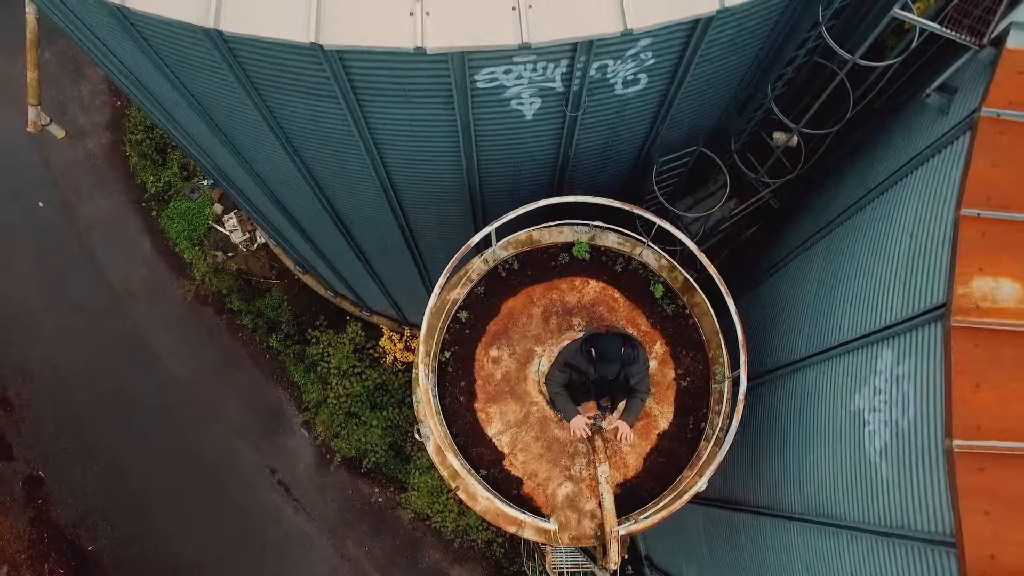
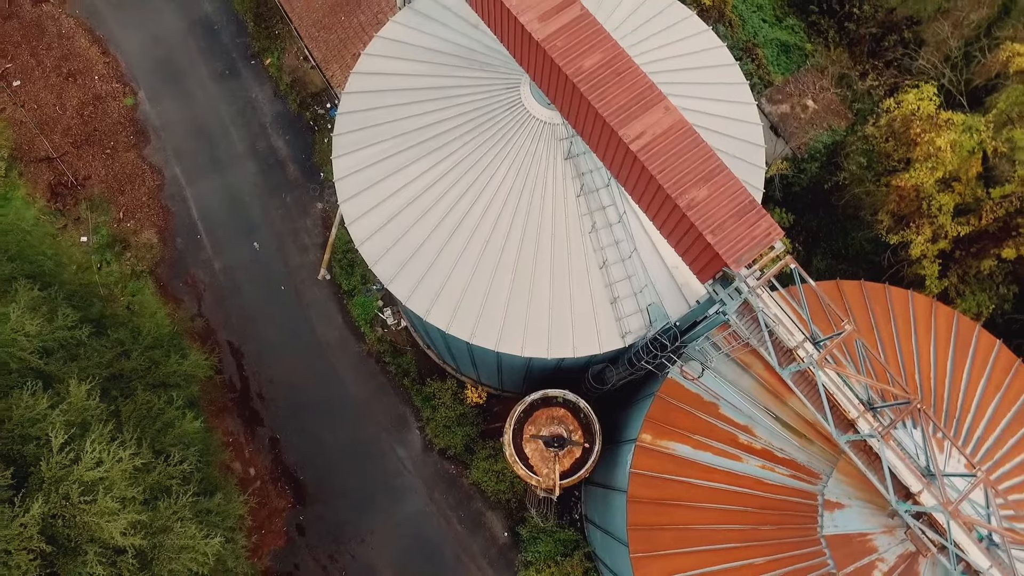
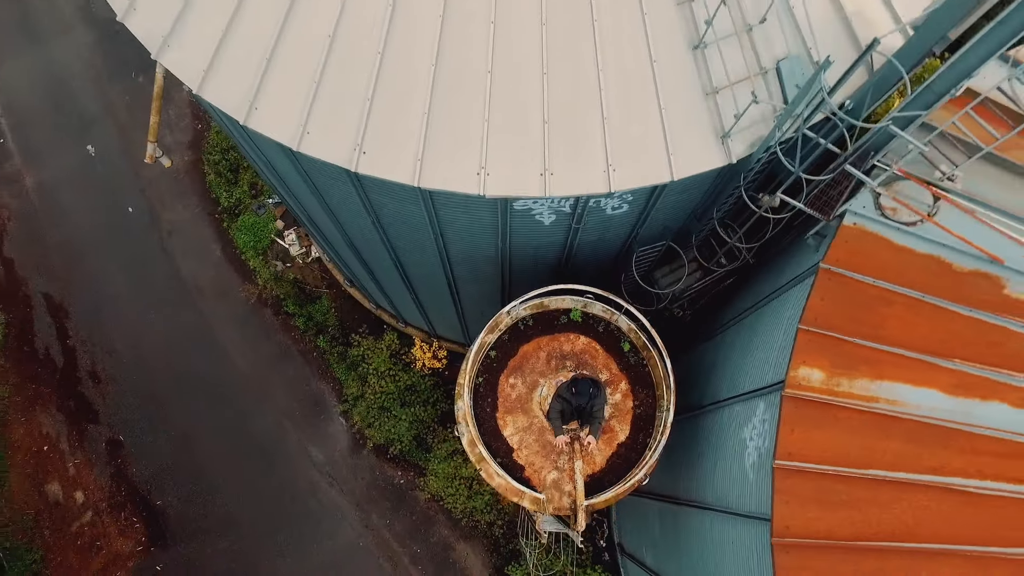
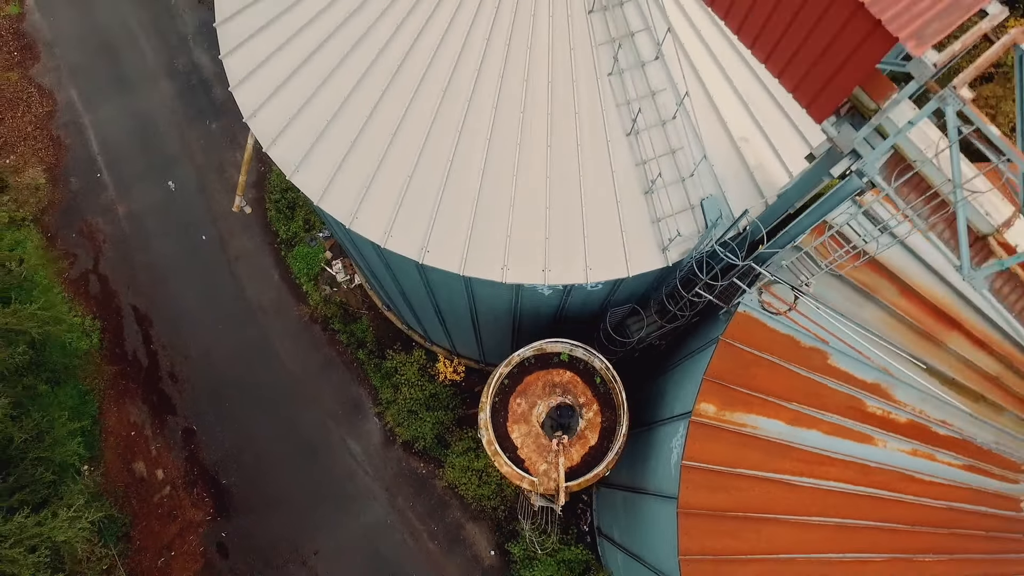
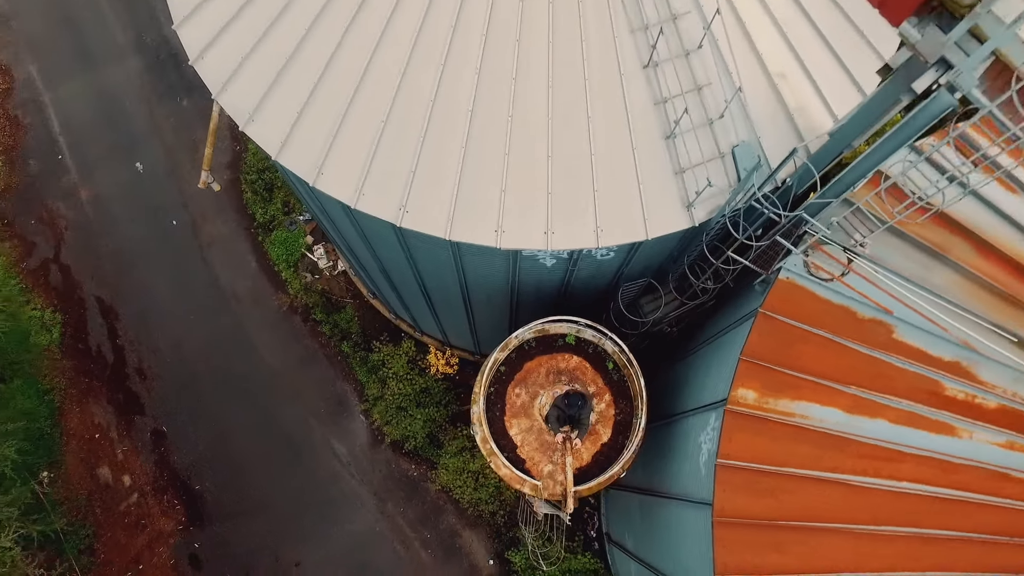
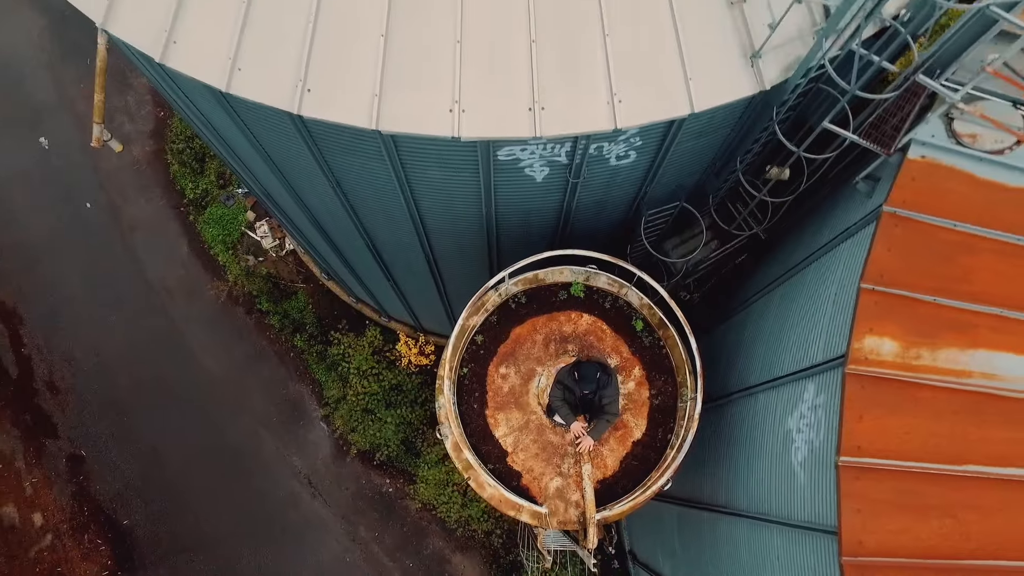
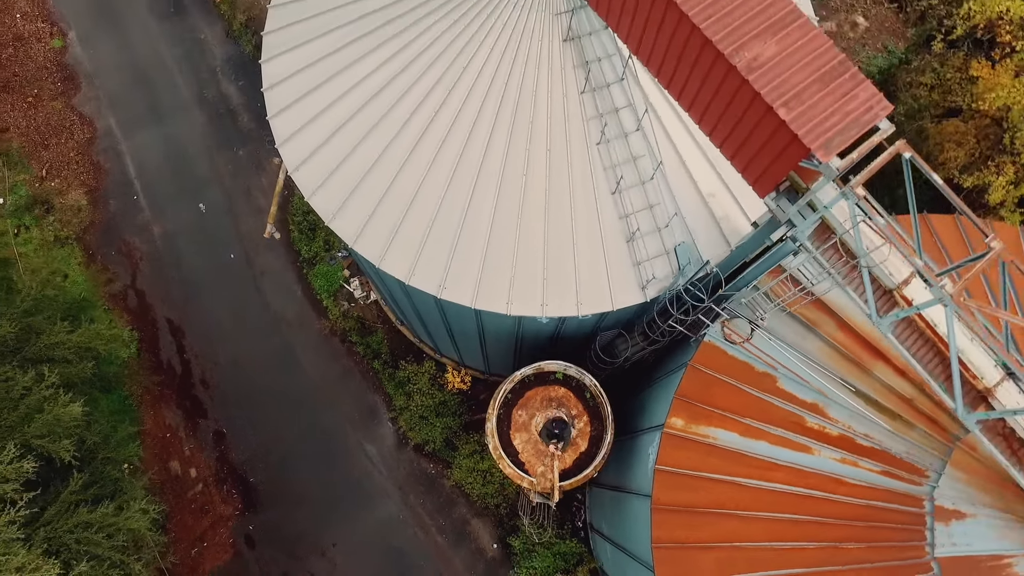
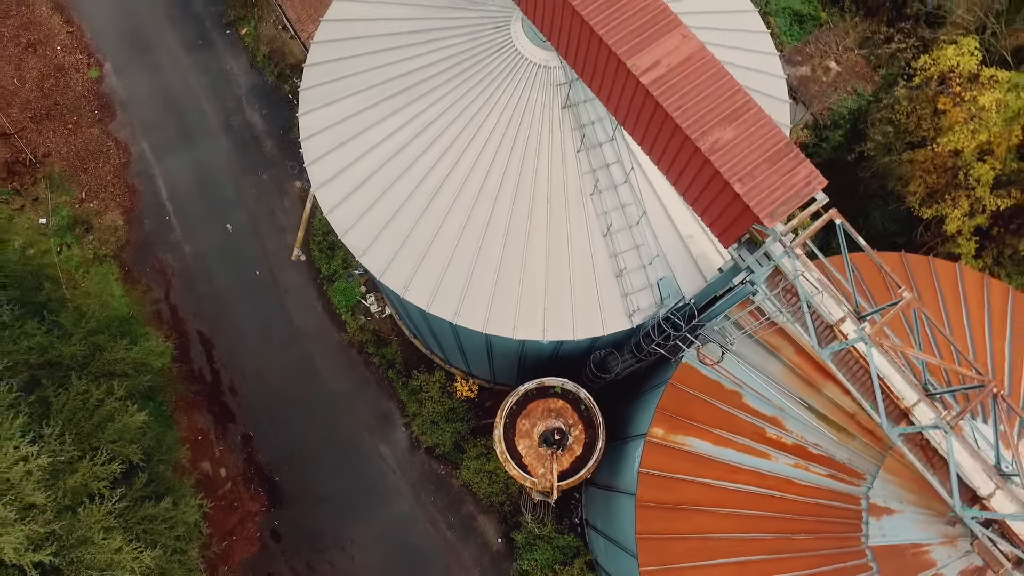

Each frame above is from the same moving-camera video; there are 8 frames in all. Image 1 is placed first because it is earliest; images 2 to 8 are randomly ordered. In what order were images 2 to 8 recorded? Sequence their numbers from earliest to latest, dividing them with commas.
6, 3, 5, 4, 7, 8, 2
